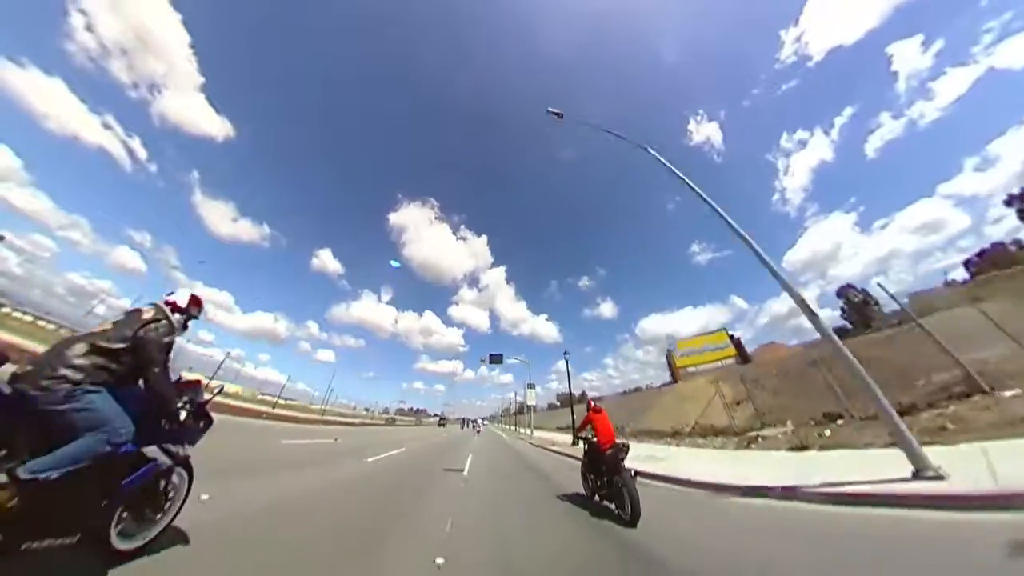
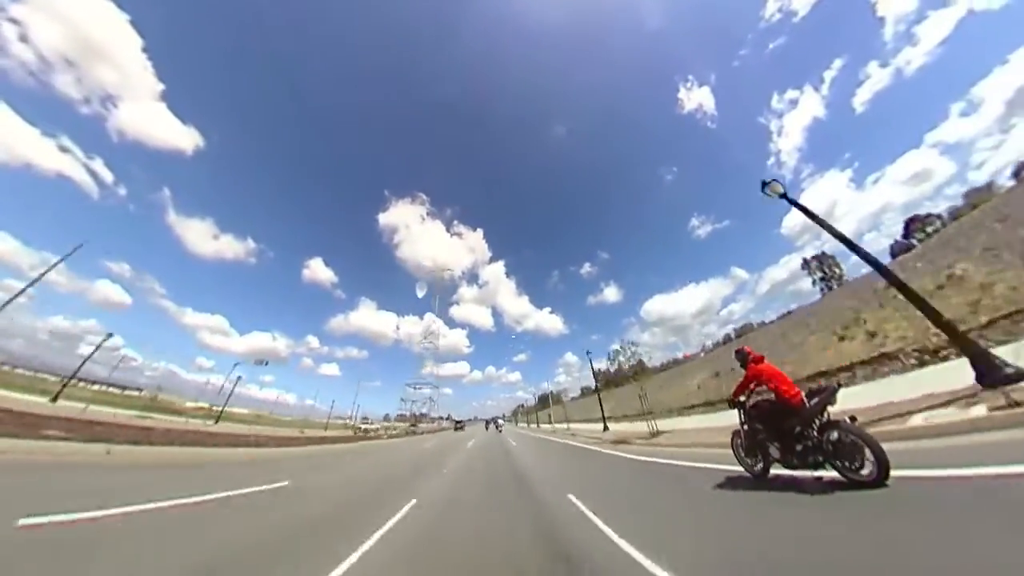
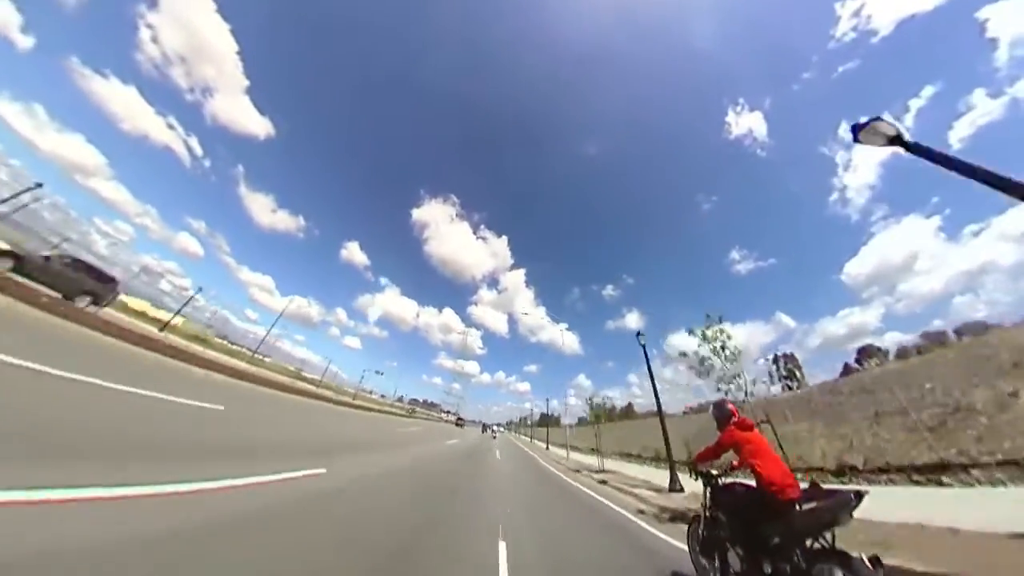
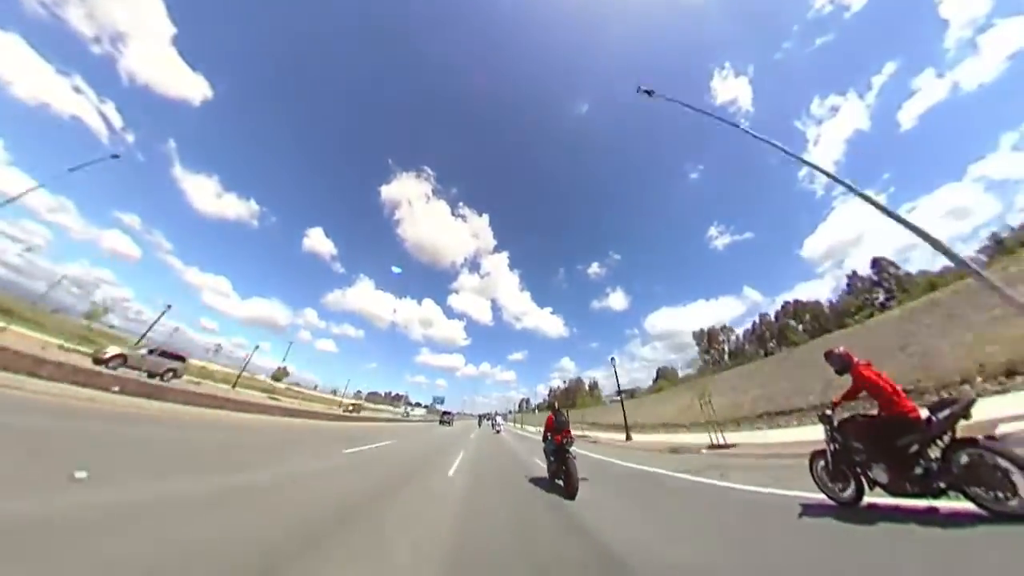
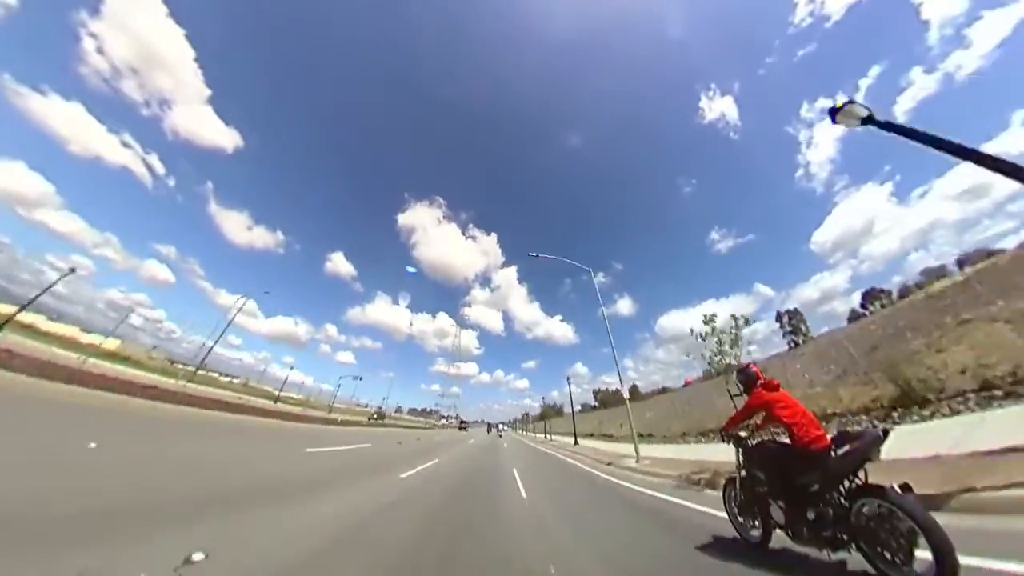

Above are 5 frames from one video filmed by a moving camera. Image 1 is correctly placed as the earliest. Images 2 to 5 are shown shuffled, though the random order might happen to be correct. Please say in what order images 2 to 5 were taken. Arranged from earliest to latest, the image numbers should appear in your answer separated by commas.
3, 5, 2, 4
